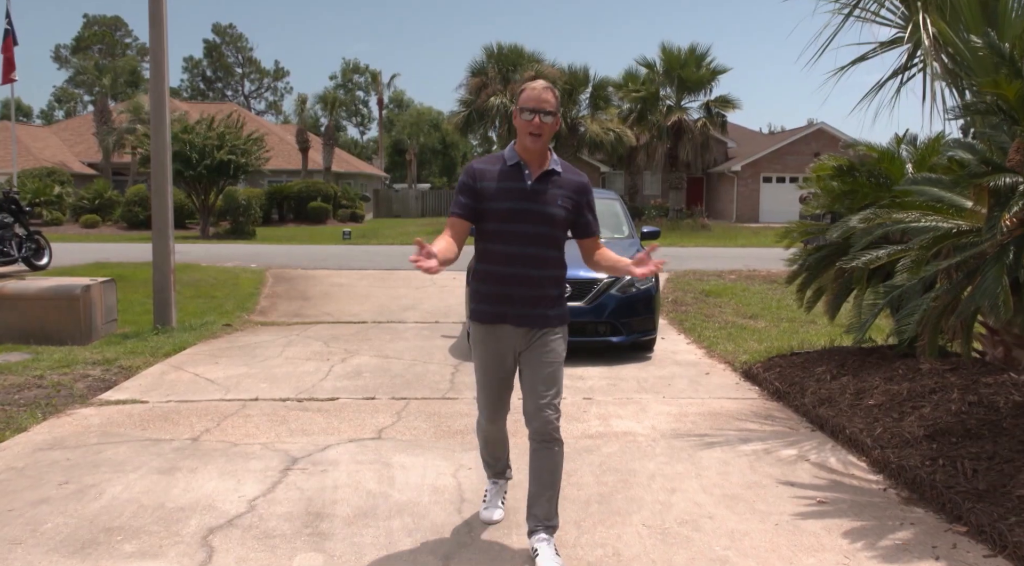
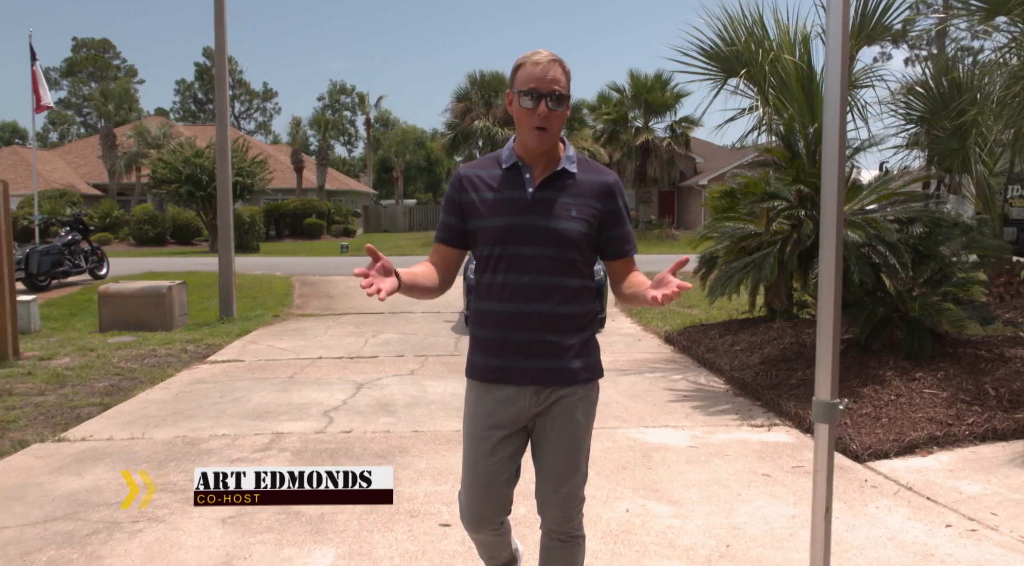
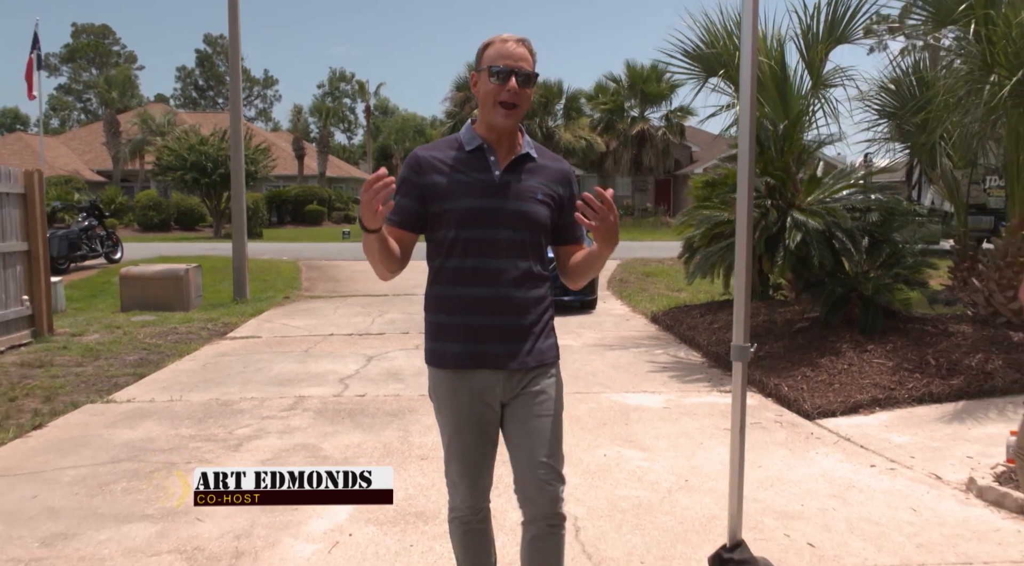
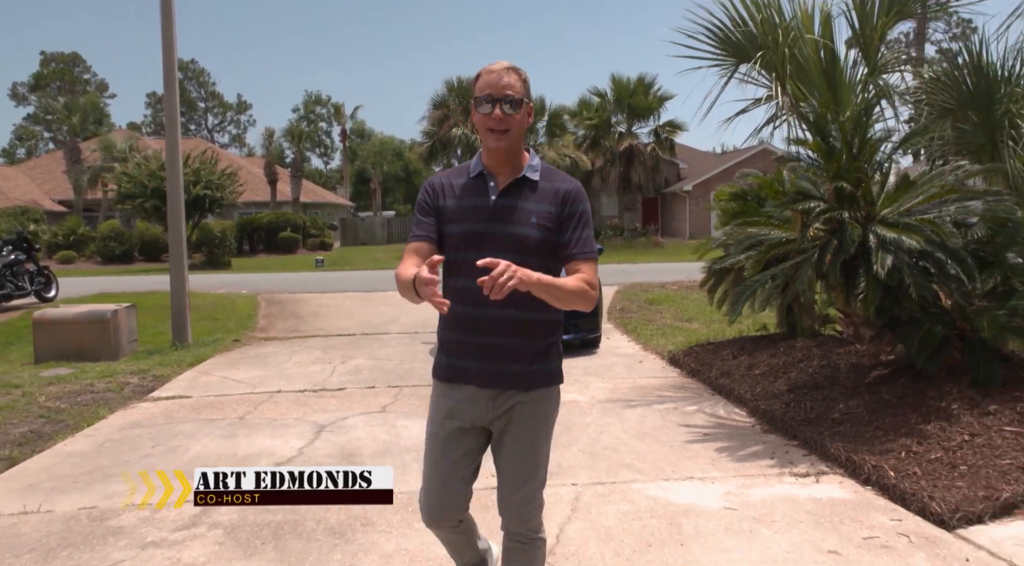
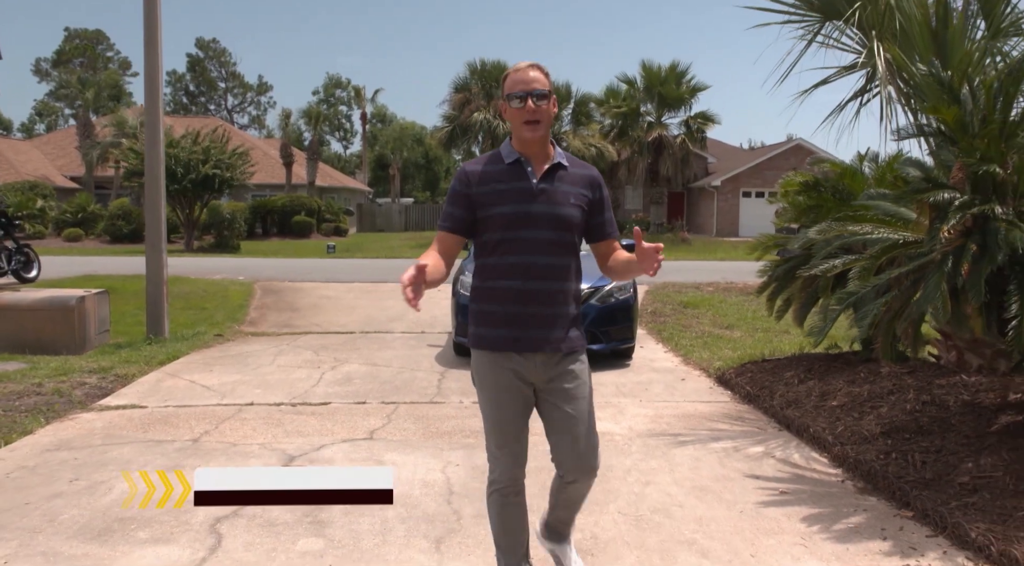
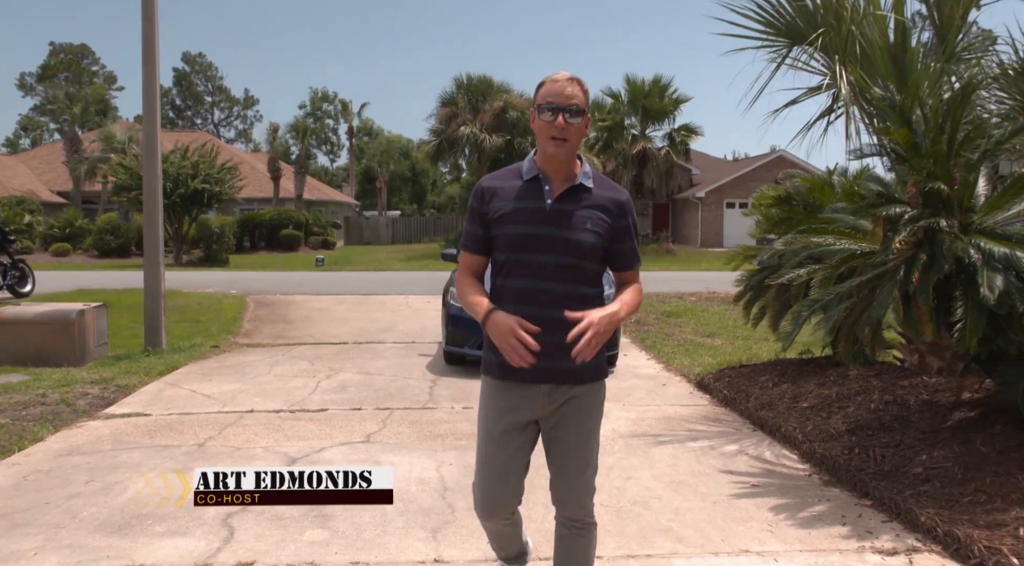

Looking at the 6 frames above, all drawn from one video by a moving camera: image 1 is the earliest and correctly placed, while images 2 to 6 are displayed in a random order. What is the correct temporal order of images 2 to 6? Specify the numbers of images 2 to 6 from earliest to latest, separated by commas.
5, 6, 4, 2, 3
